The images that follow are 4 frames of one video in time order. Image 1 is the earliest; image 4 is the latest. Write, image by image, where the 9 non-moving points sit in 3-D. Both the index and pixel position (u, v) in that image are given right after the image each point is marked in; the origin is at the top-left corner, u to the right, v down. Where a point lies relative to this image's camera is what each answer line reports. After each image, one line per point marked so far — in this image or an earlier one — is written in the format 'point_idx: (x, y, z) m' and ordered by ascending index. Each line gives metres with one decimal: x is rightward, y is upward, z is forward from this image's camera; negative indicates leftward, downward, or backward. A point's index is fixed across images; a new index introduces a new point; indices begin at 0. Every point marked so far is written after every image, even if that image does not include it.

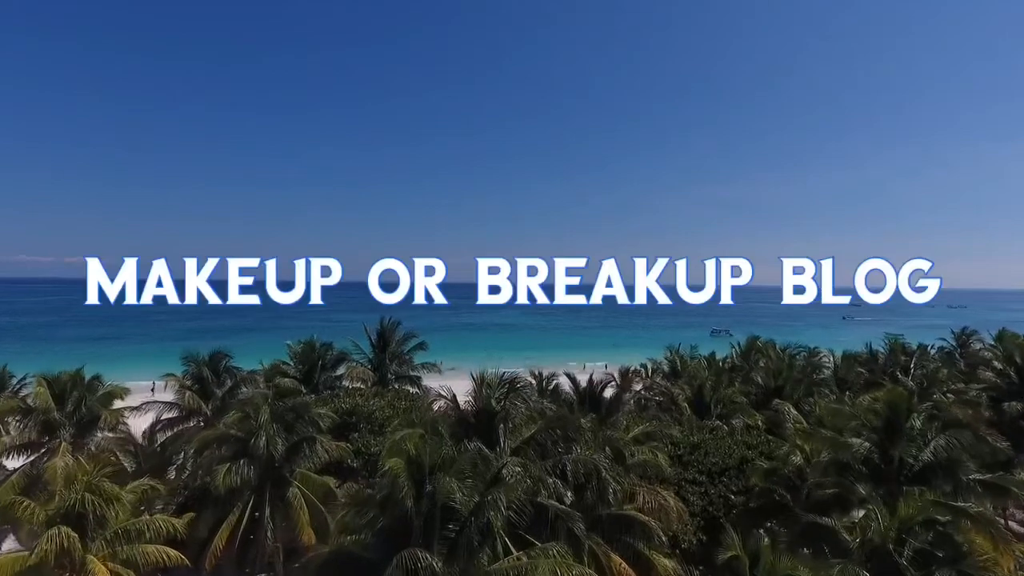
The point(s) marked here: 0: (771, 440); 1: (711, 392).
0: (+8.3, -4.9, +17.3) m
1: (+7.3, -3.8, +19.5) m
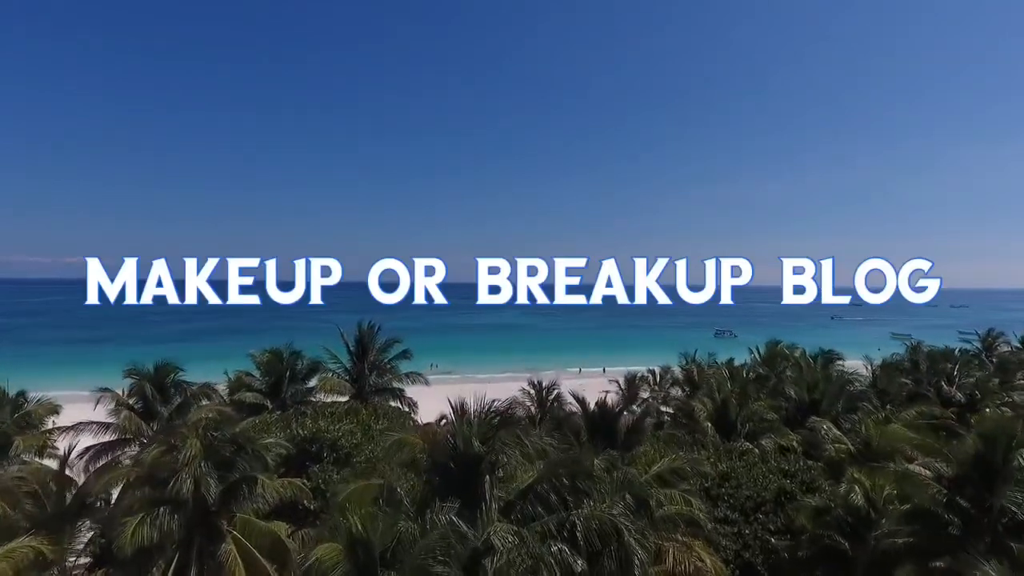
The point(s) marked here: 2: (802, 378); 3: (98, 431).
0: (+8.2, -4.9, +14.7) m
1: (+7.1, -3.8, +17.0) m
2: (+10.0, -3.1, +18.4) m
3: (-11.4, -3.9, +14.8) m
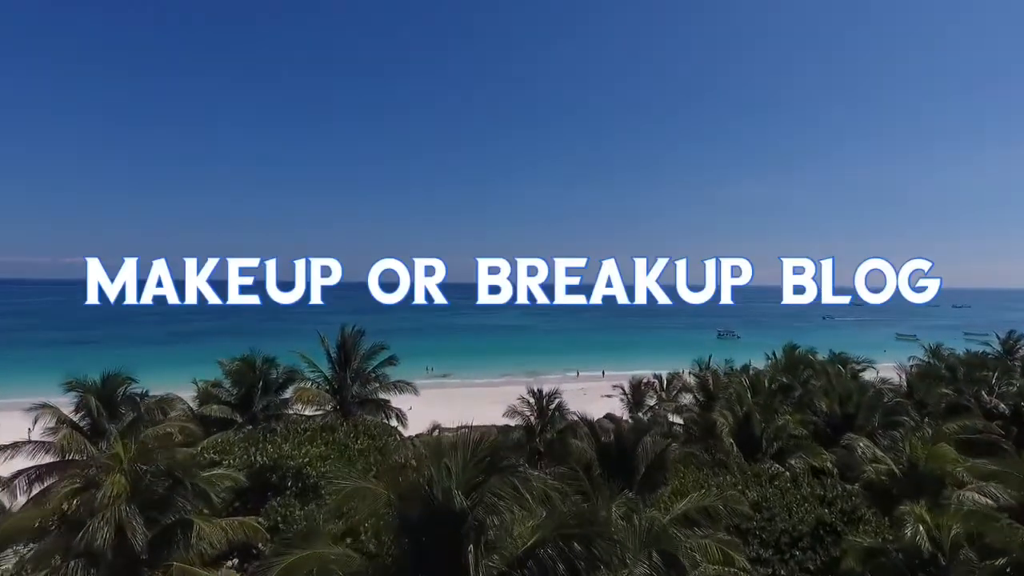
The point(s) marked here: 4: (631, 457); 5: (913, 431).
0: (+8.1, -4.9, +12.9) m
1: (+7.1, -3.8, +15.1) m
2: (+9.9, -3.1, +16.5) m
3: (-11.5, -4.0, +12.9) m
4: (+2.3, -3.2, +10.1) m
5: (+11.1, -4.0, +14.8) m
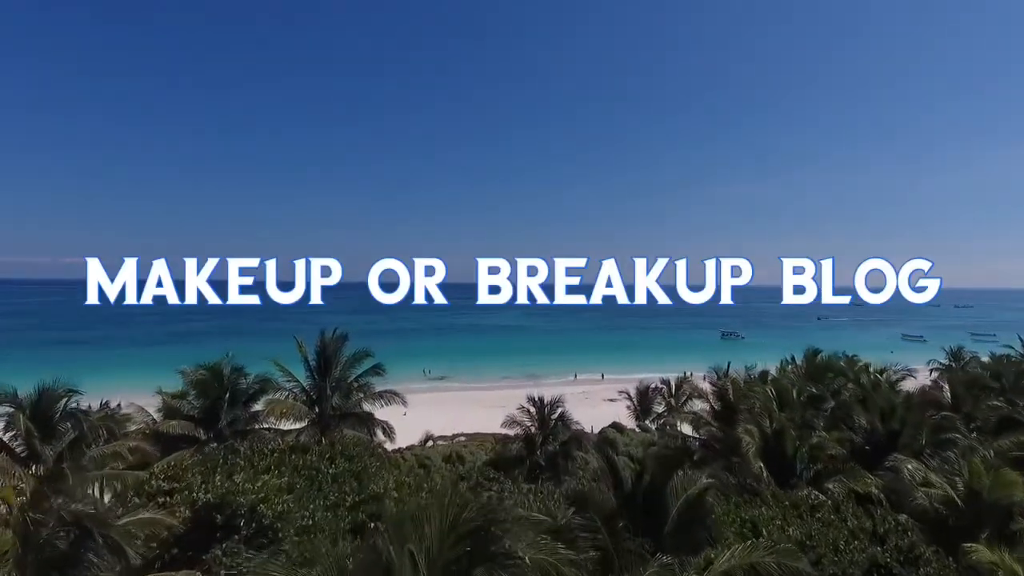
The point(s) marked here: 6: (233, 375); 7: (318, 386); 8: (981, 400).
0: (+8.1, -4.9, +11.0) m
1: (+7.0, -3.8, +13.3) m
2: (+9.9, -3.1, +14.7) m
3: (-11.5, -4.0, +11.1) m
4: (+2.2, -3.2, +8.2) m
5: (+11.0, -4.0, +13.0) m
6: (-7.9, -2.4, +15.1) m
7: (-5.7, -2.9, +15.8) m
8: (+14.1, -3.3, +16.2) m
